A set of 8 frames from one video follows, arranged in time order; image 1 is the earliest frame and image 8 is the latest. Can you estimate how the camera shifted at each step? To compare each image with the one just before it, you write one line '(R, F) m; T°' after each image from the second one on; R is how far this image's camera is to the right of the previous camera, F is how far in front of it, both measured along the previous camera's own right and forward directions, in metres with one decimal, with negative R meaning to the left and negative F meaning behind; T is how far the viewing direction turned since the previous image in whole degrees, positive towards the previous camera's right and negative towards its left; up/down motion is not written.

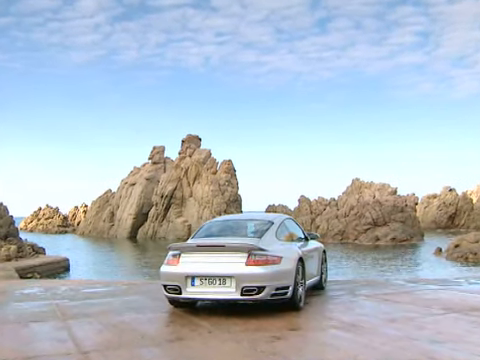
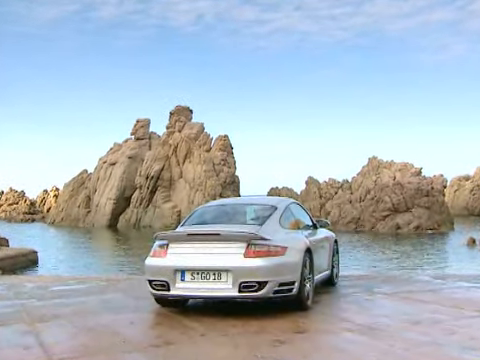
(+0.3, +1.1) m; -2°
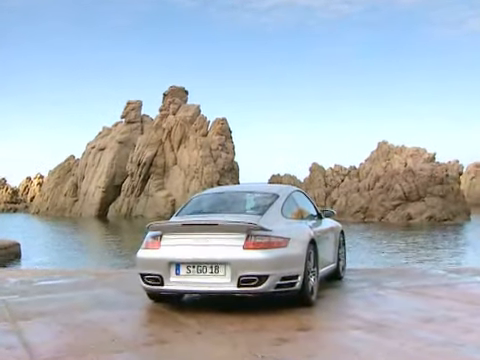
(+0.1, +0.5) m; 0°
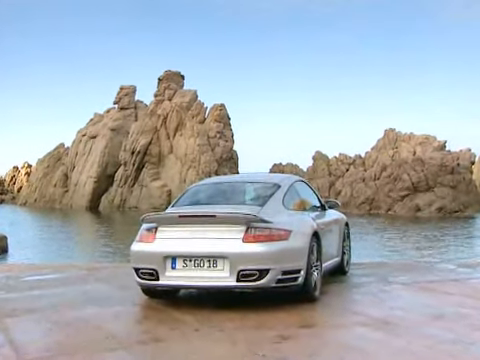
(0.0, +0.3) m; 0°
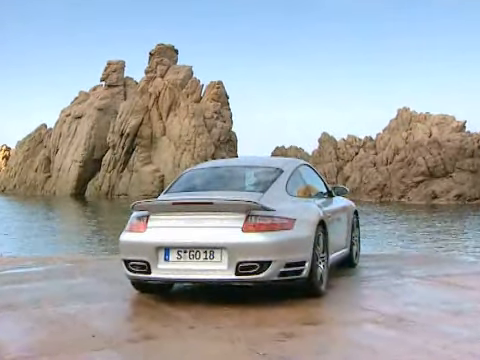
(+0.1, +0.5) m; -1°
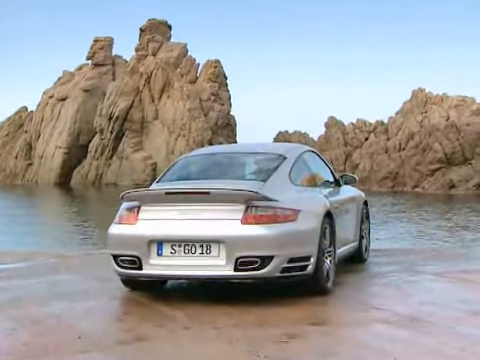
(+0.1, +0.5) m; -1°
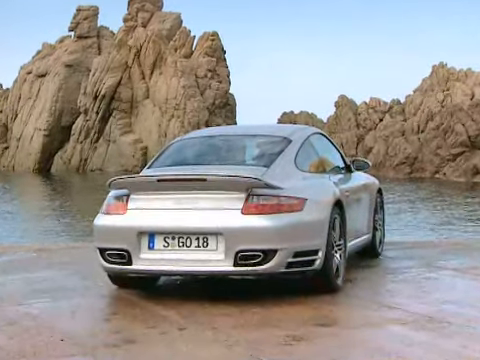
(0.0, +0.5) m; -1°
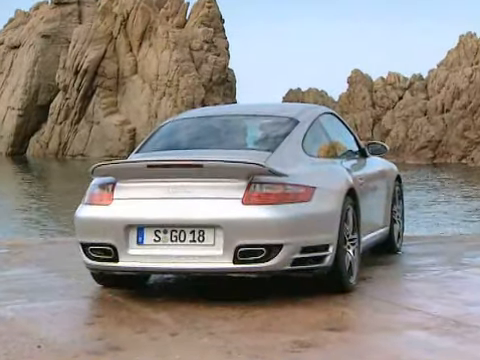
(0.0, +0.5) m; -1°
